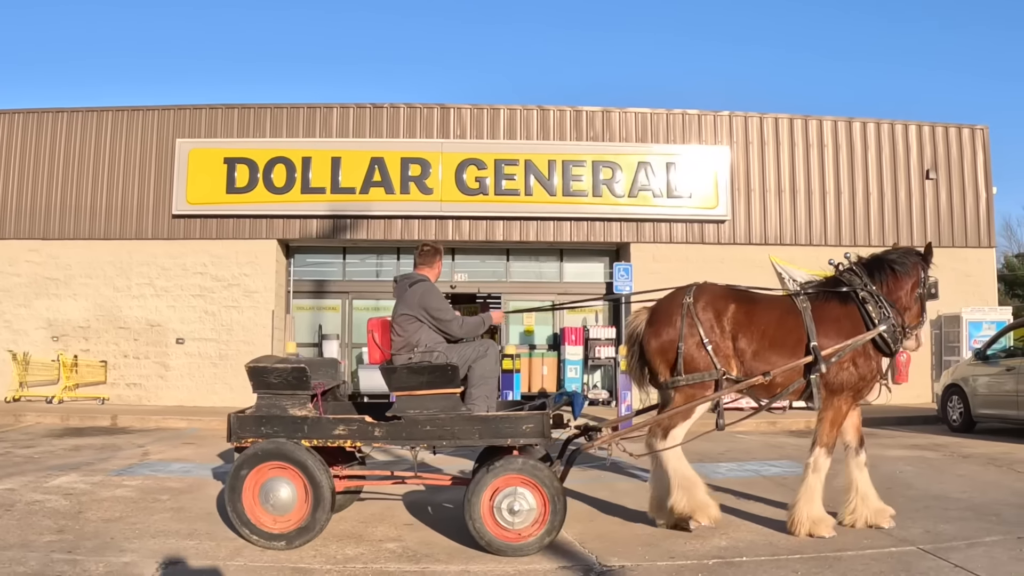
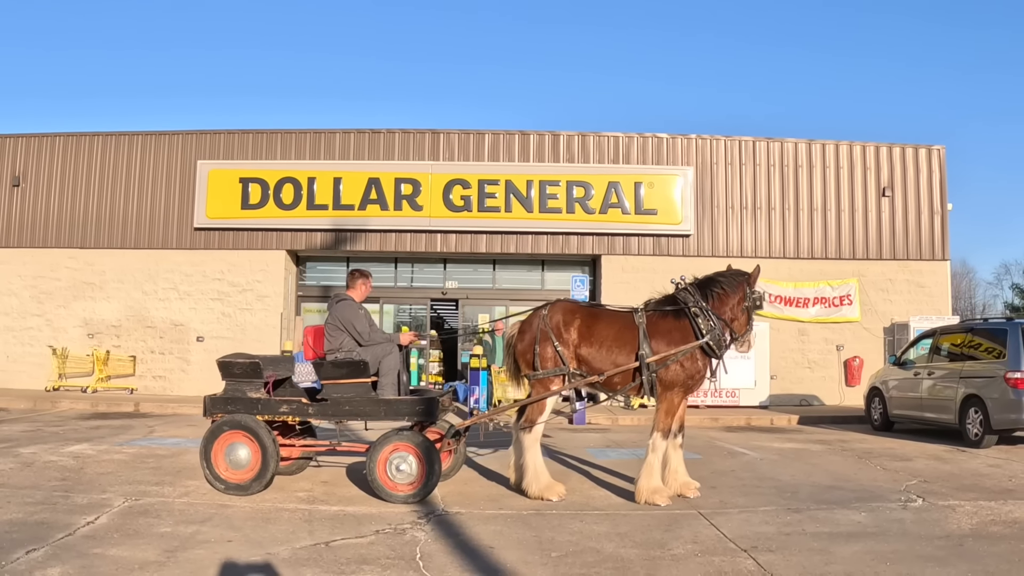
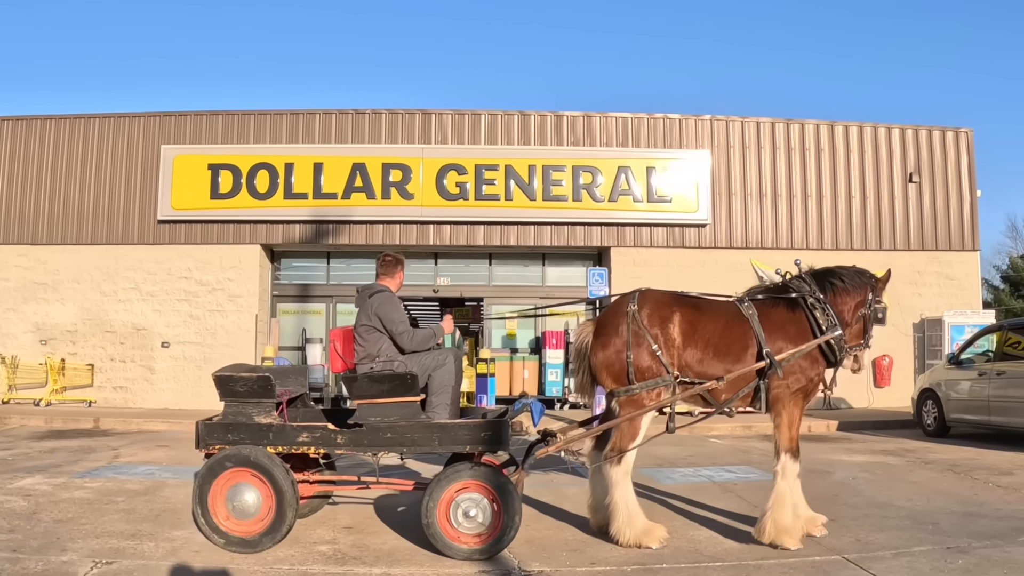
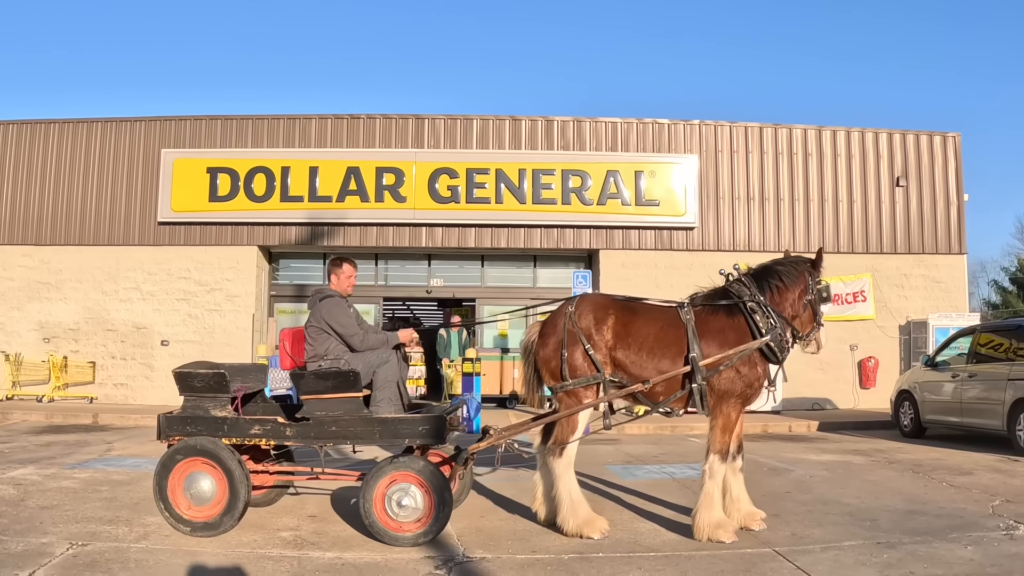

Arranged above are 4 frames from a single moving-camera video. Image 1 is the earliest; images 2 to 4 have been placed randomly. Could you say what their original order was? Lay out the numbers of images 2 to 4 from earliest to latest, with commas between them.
3, 4, 2
